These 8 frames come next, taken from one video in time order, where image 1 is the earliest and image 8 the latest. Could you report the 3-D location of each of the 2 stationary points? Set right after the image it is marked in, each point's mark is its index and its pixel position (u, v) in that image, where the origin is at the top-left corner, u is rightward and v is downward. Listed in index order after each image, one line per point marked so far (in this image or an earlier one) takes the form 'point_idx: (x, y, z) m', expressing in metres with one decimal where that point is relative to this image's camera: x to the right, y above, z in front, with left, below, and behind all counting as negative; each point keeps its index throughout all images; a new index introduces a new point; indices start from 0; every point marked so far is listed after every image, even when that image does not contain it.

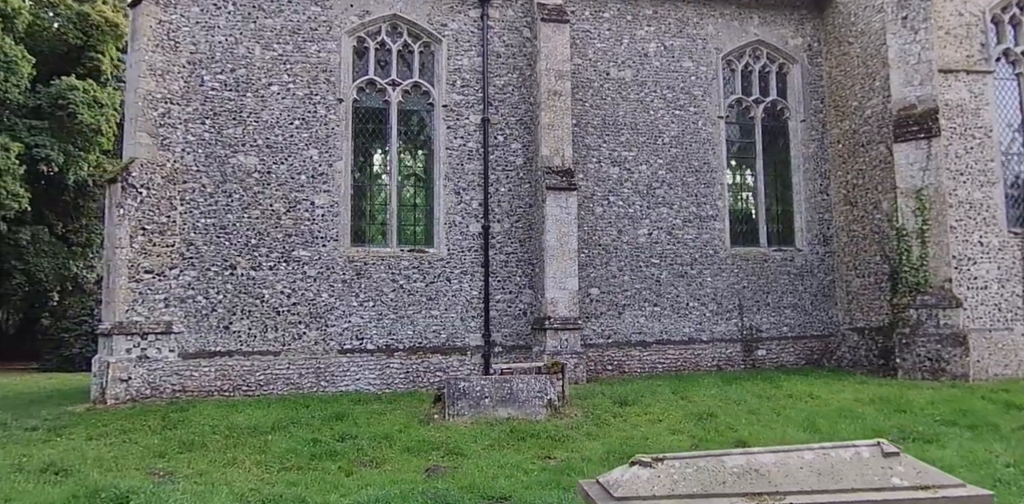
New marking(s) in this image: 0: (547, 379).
0: (+0.5, -1.6, +8.5) m
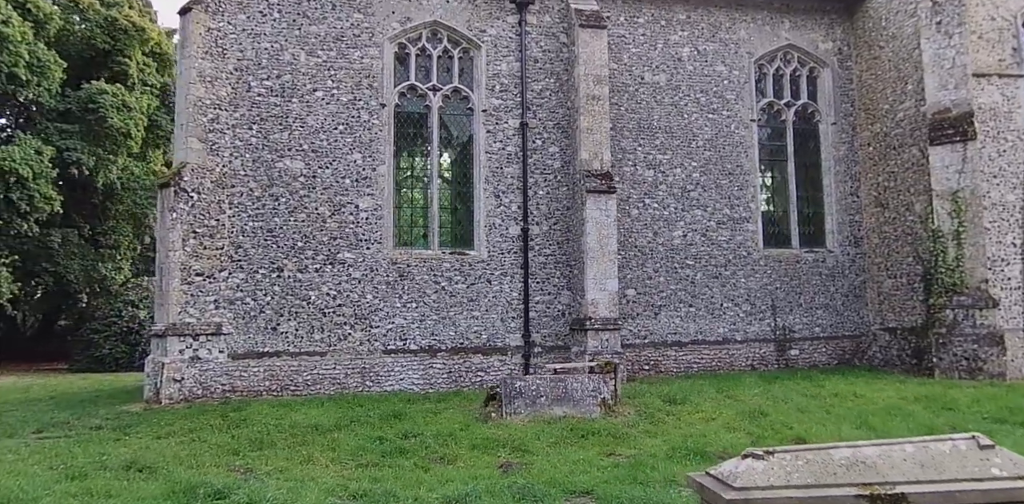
0: (+1.2, -1.6, +8.7) m
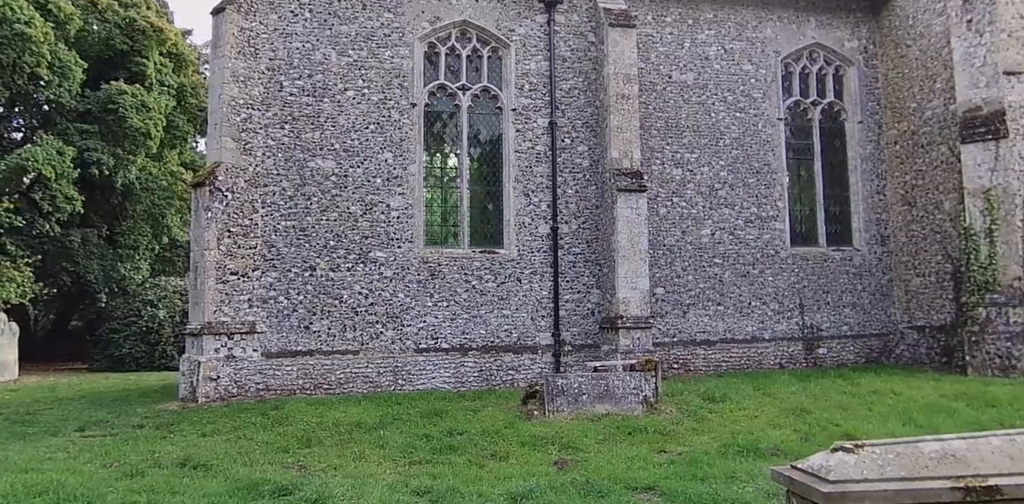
0: (+1.7, -1.6, +8.7) m
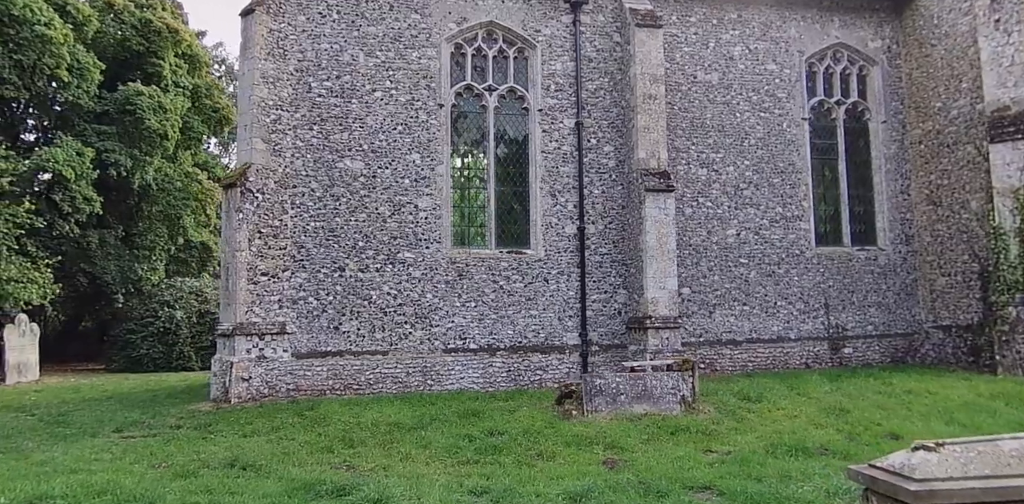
0: (+2.2, -1.6, +8.7) m
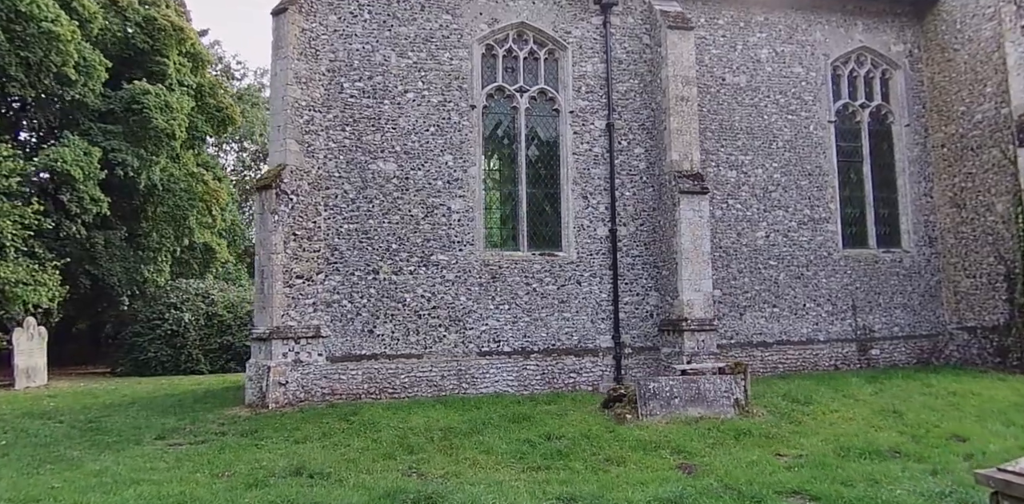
0: (+2.9, -1.7, +8.7) m
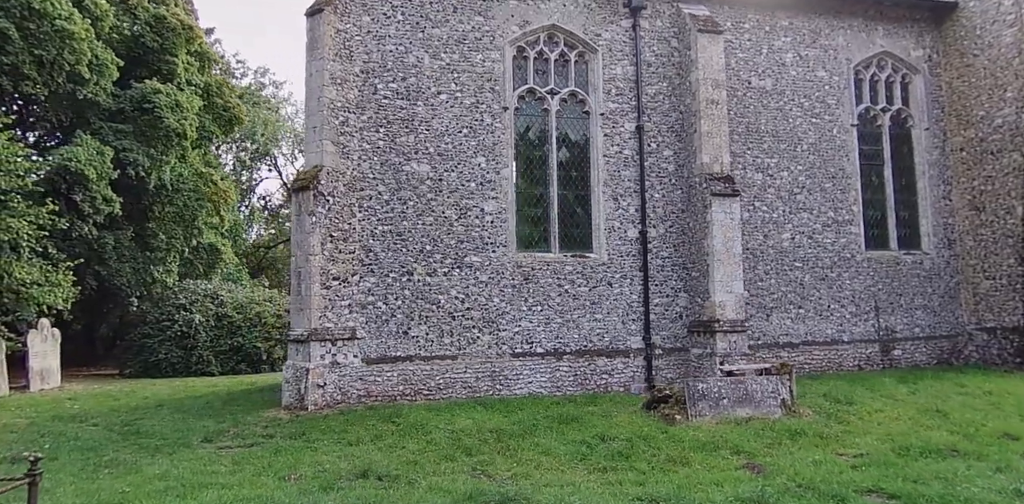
0: (+3.5, -1.7, +8.8) m
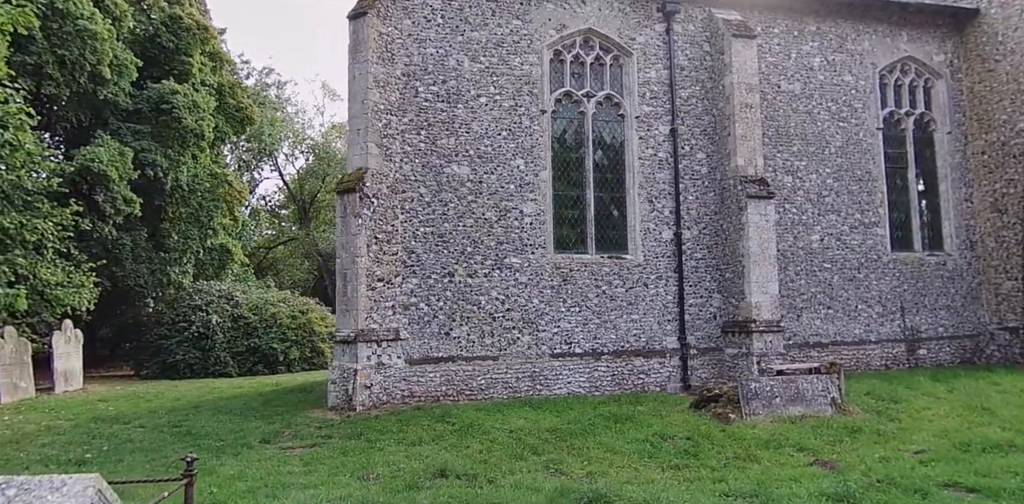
0: (+4.2, -1.7, +9.0) m
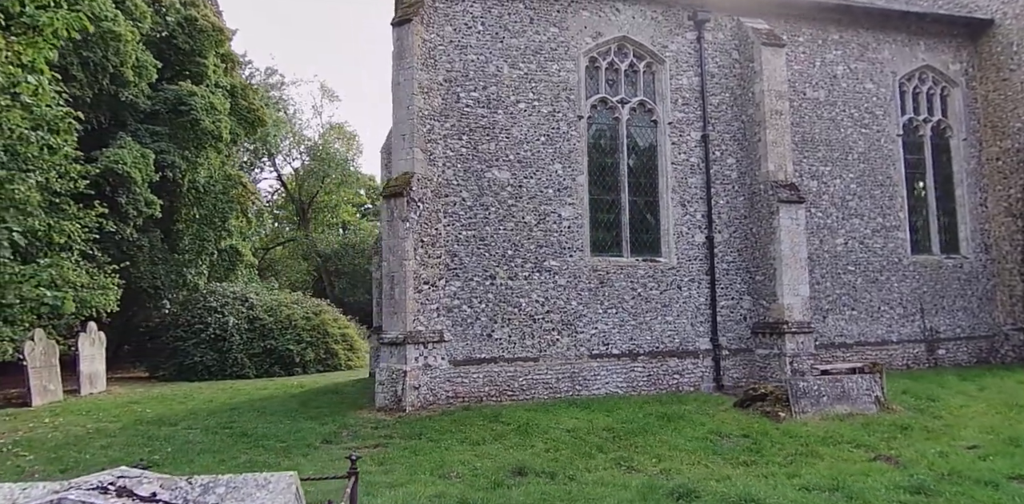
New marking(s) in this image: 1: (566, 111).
0: (+5.0, -1.8, +9.3) m
1: (+1.0, +2.6, +12.3) m
